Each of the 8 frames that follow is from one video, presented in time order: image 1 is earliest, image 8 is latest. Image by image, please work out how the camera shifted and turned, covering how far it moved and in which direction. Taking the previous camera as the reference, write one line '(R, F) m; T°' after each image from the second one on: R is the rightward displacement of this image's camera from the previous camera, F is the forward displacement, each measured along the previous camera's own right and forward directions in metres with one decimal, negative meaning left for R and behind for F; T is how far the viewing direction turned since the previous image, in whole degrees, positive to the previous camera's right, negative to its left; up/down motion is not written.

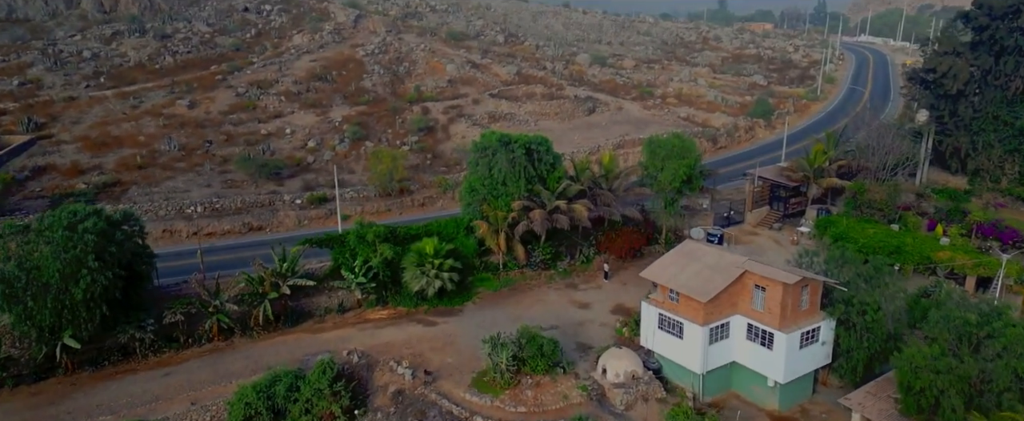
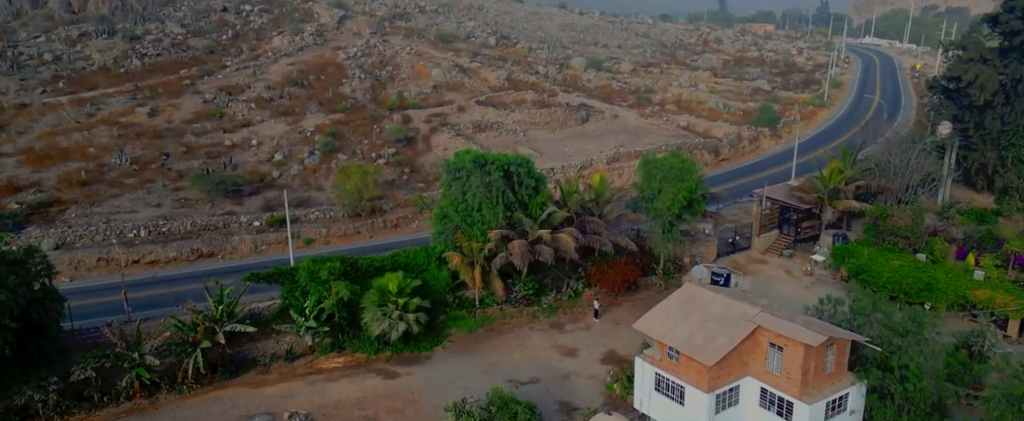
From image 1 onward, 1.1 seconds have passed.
(+0.8, +4.1) m; 0°
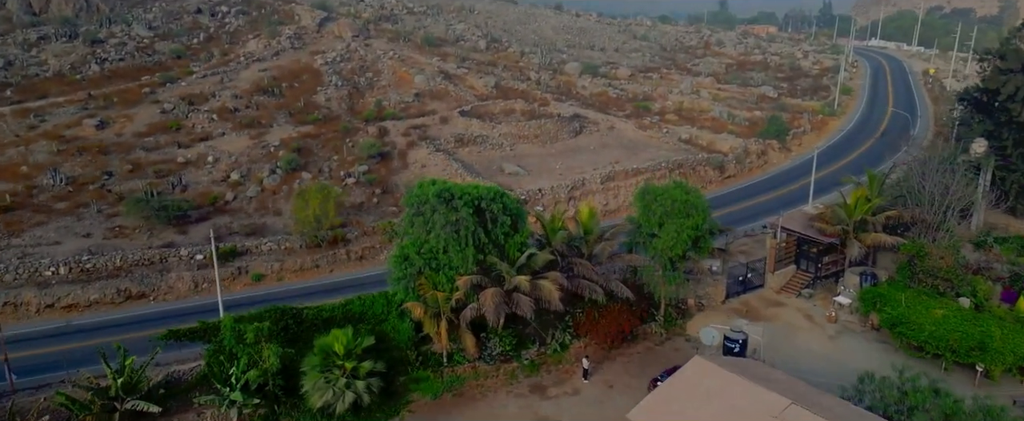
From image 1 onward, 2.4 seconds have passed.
(+0.8, +4.7) m; 0°
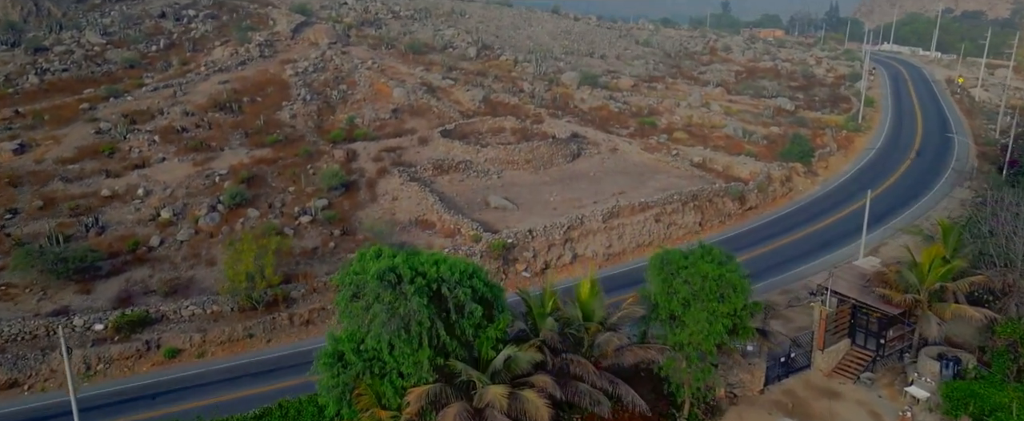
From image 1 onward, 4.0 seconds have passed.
(+0.6, +6.7) m; 0°
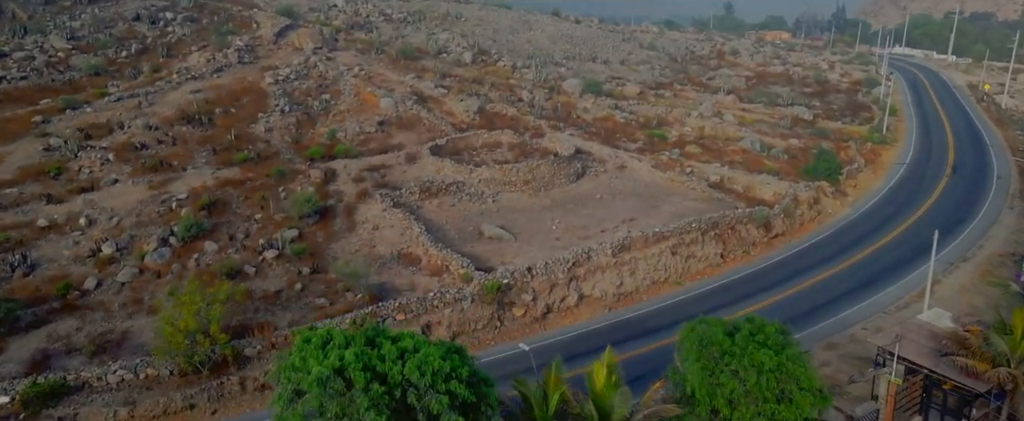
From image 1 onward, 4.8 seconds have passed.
(+0.1, +4.6) m; 0°
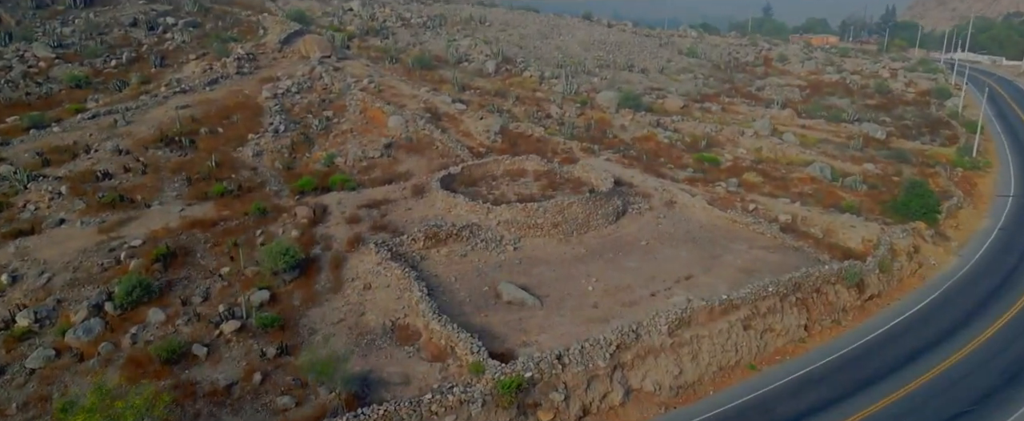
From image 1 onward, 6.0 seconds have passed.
(+0.1, +6.9) m; -2°
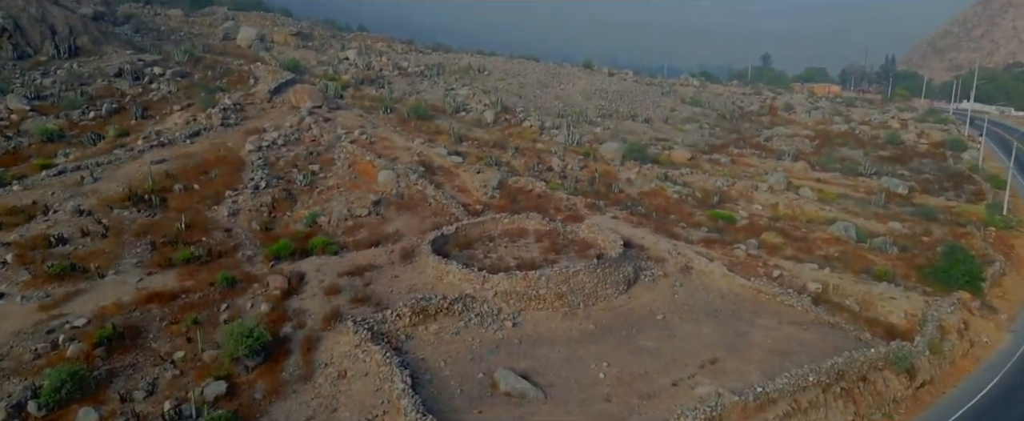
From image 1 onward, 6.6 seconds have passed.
(0.0, +3.5) m; 0°
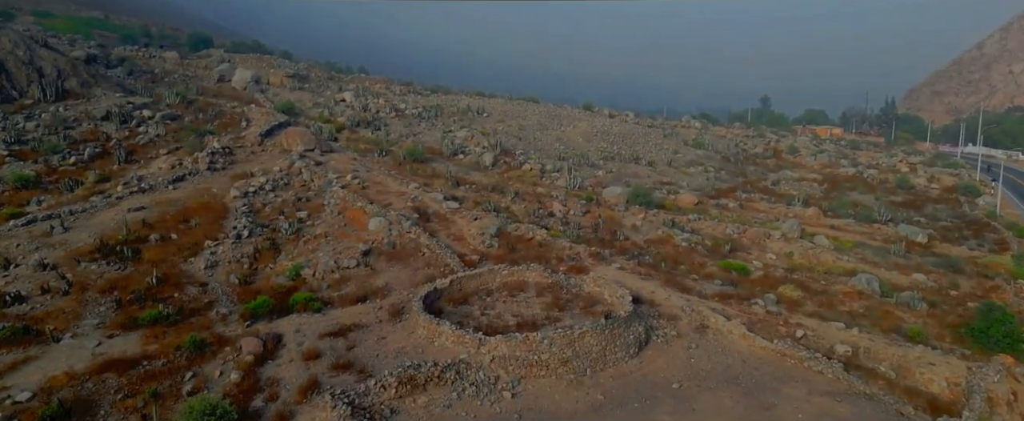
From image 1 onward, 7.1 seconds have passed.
(0.0, +2.6) m; 0°
